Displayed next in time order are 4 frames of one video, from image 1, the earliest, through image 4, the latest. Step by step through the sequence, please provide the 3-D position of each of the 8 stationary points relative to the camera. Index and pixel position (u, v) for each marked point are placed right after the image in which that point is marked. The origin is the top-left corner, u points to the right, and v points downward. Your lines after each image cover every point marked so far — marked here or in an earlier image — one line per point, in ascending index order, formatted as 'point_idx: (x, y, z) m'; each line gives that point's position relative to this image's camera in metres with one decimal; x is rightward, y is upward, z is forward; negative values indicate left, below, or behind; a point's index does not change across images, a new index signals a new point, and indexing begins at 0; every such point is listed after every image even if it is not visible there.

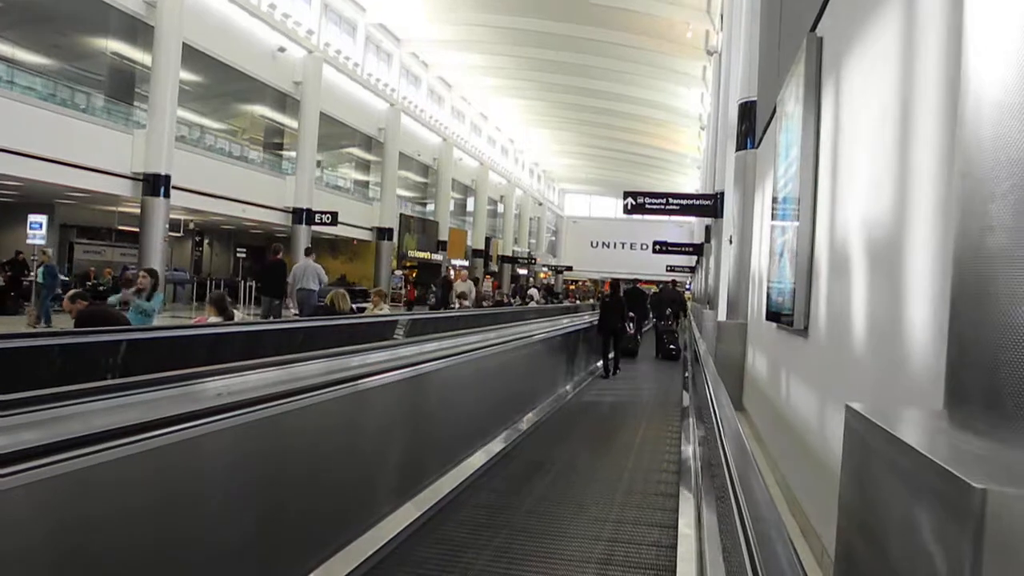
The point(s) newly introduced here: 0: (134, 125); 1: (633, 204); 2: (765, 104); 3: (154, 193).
0: (-6.8, +2.9, +14.4) m
1: (+1.9, +1.4, +13.1) m
2: (+2.4, +1.7, +7.5) m
3: (-6.3, +1.7, +14.2) m
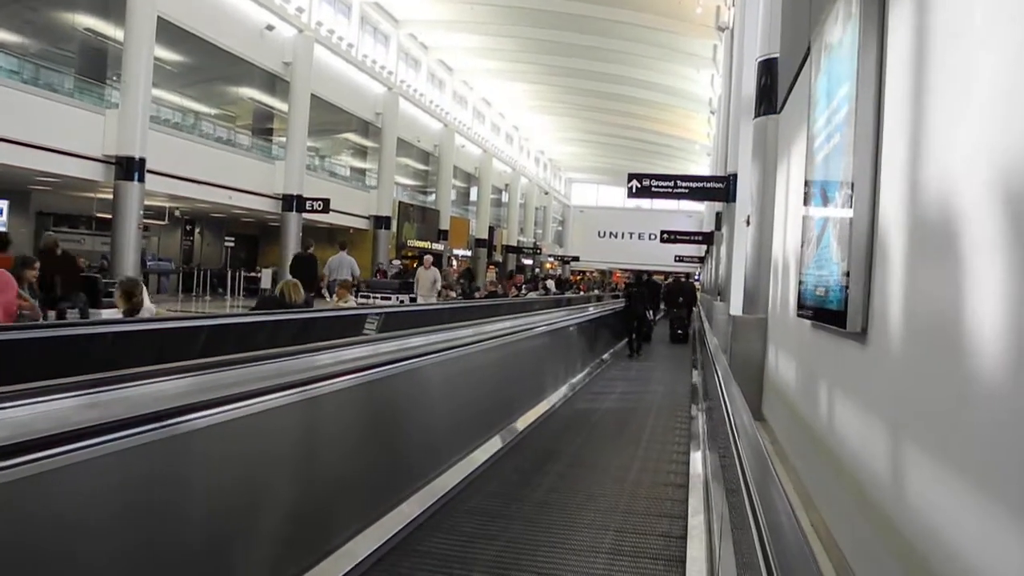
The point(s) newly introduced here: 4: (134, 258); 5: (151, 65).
0: (-6.8, +3.1, +13.6) m
1: (+1.9, +1.5, +12.1) m
2: (+2.2, +1.8, +6.6) m
3: (-6.4, +1.8, +13.4) m
4: (-6.5, +0.5, +13.7) m
5: (-6.1, +3.7, +13.7) m
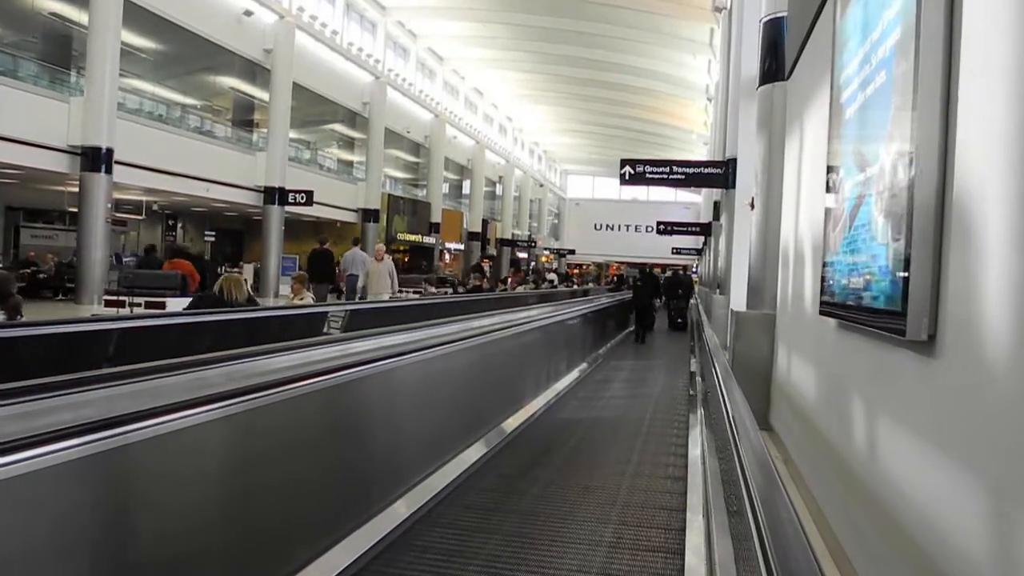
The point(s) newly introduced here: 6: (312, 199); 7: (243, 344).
0: (-7.1, +3.1, +12.9) m
1: (+1.7, +1.6, +11.5) m
2: (+2.1, +1.9, +5.9) m
3: (-6.6, +1.9, +12.7) m
4: (-6.6, +0.5, +13.0) m
5: (-6.3, +3.8, +13.0) m
6: (-4.6, +2.0, +18.3) m
7: (-1.8, -0.4, +5.3) m
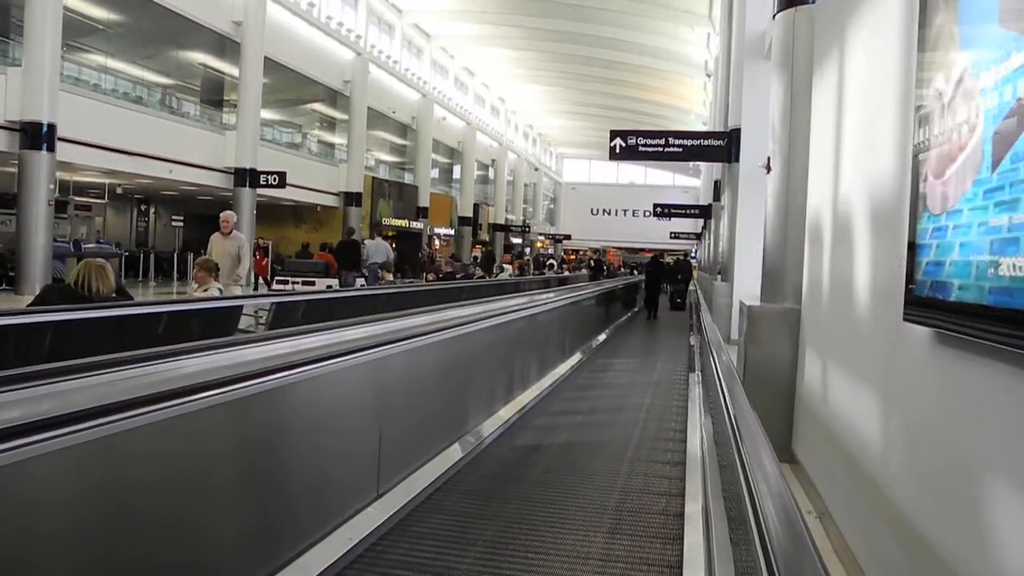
0: (-7.3, +3.3, +11.8) m
1: (+1.4, +1.8, +10.4) m
2: (+1.8, +2.0, +4.8) m
3: (-6.8, +2.0, +11.6) m
4: (-6.9, +0.7, +11.9) m
5: (-6.6, +3.9, +11.9) m
6: (-4.8, +2.3, +17.2) m
7: (-2.0, -0.3, +4.2) m
